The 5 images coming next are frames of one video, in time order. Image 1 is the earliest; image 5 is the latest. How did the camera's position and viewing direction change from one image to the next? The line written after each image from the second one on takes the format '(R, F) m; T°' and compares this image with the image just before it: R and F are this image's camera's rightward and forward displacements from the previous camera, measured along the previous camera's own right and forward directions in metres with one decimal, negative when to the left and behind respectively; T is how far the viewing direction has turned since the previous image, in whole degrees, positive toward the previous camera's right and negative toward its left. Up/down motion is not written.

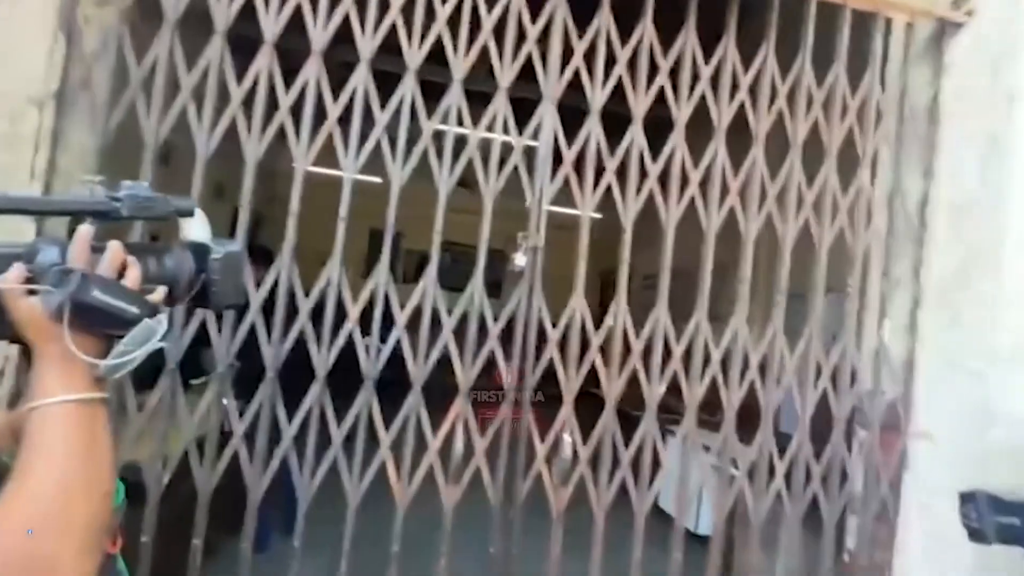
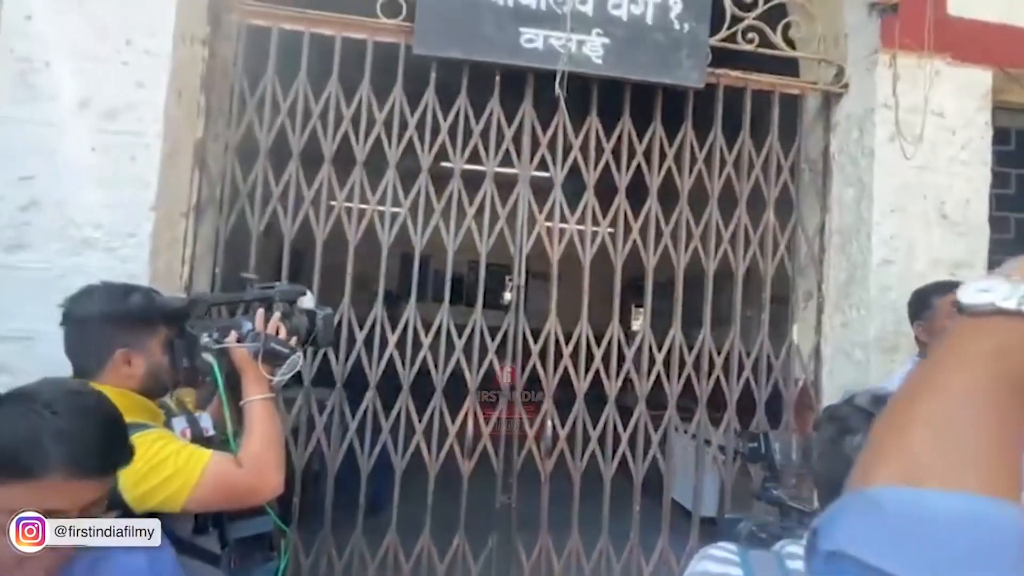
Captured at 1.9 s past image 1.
(+0.3, -1.0) m; -3°
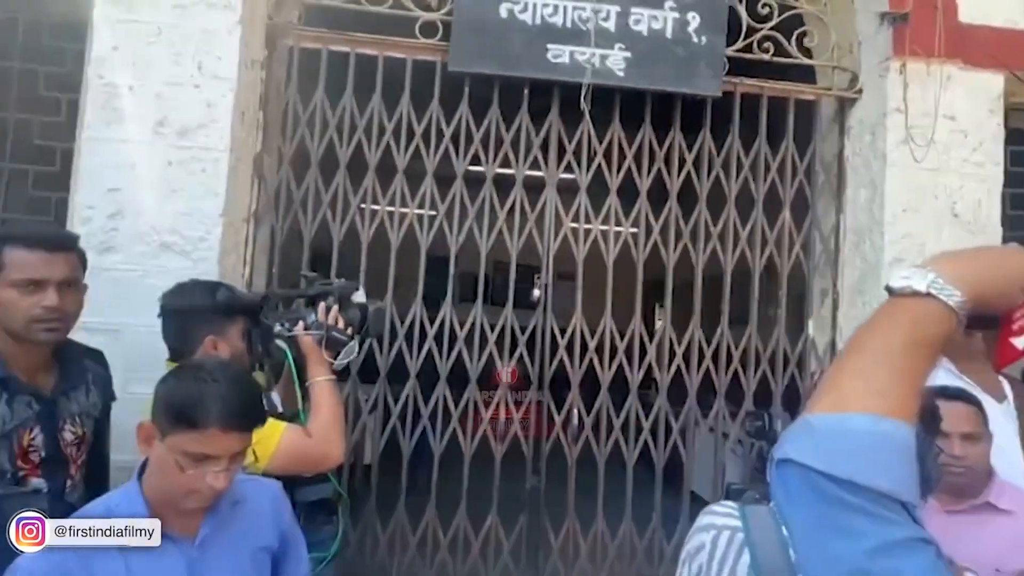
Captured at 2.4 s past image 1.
(0.0, -0.3) m; -3°
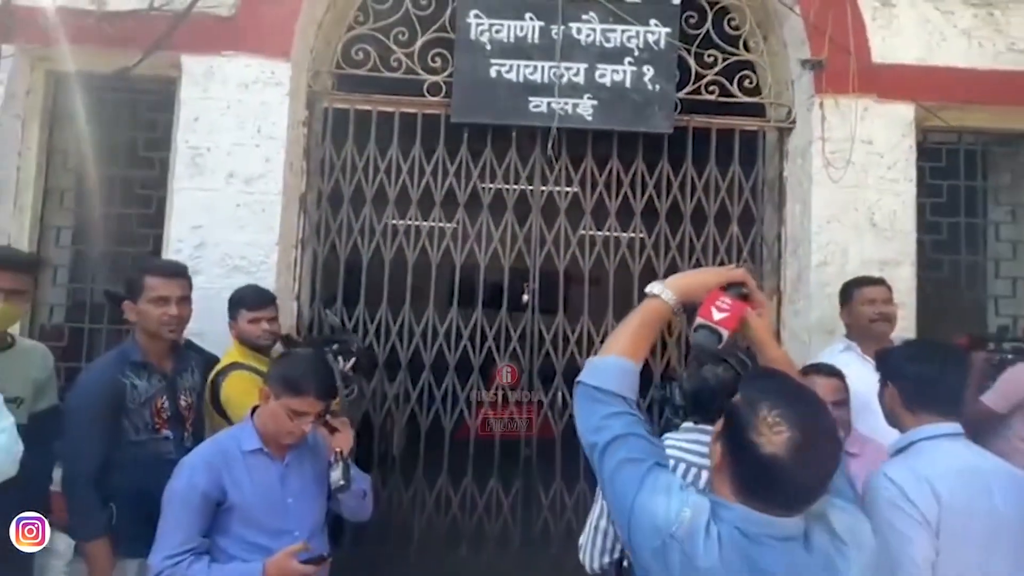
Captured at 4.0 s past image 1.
(+0.3, -0.9) m; -3°
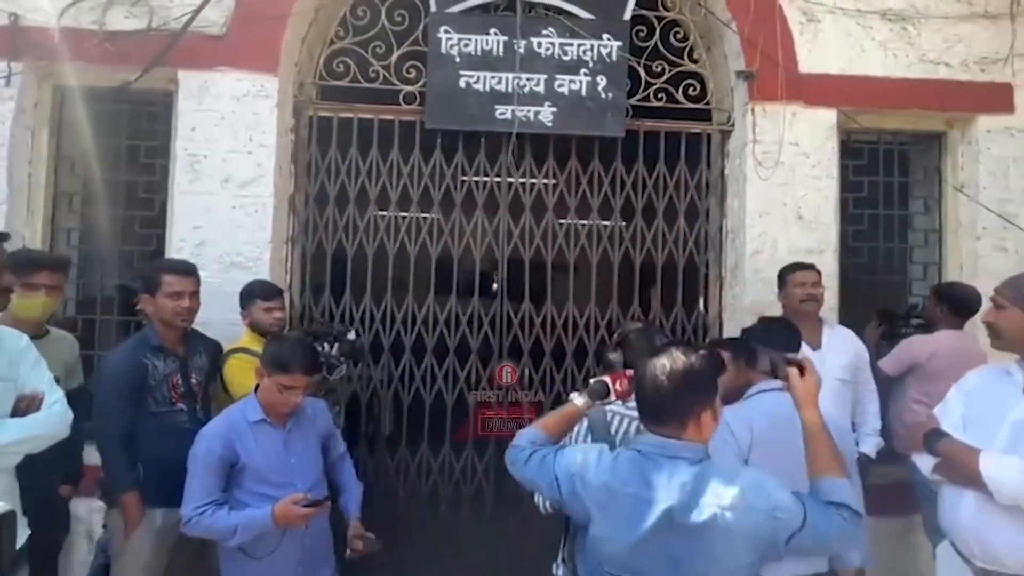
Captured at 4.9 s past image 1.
(+0.2, -0.5) m; +1°
